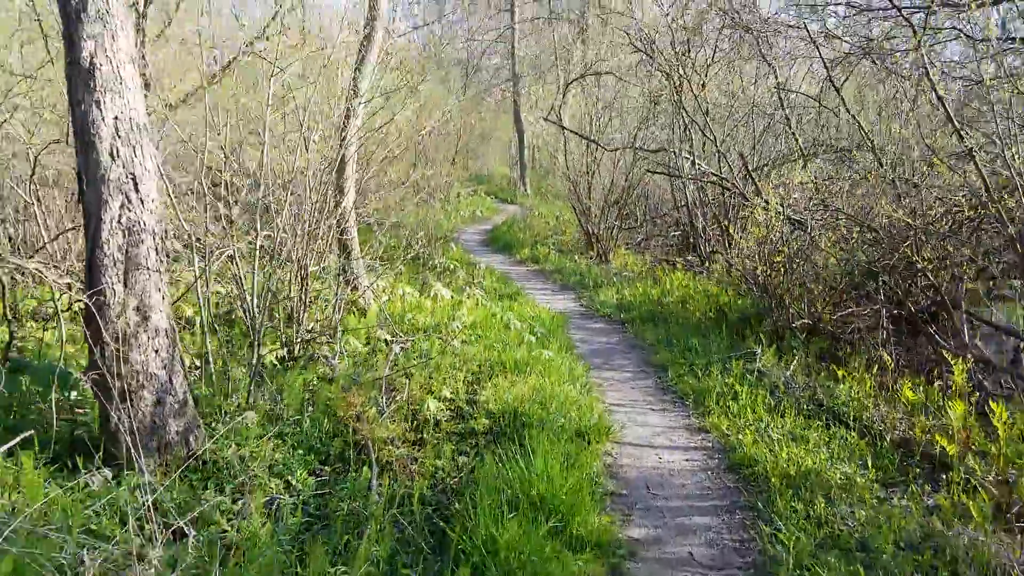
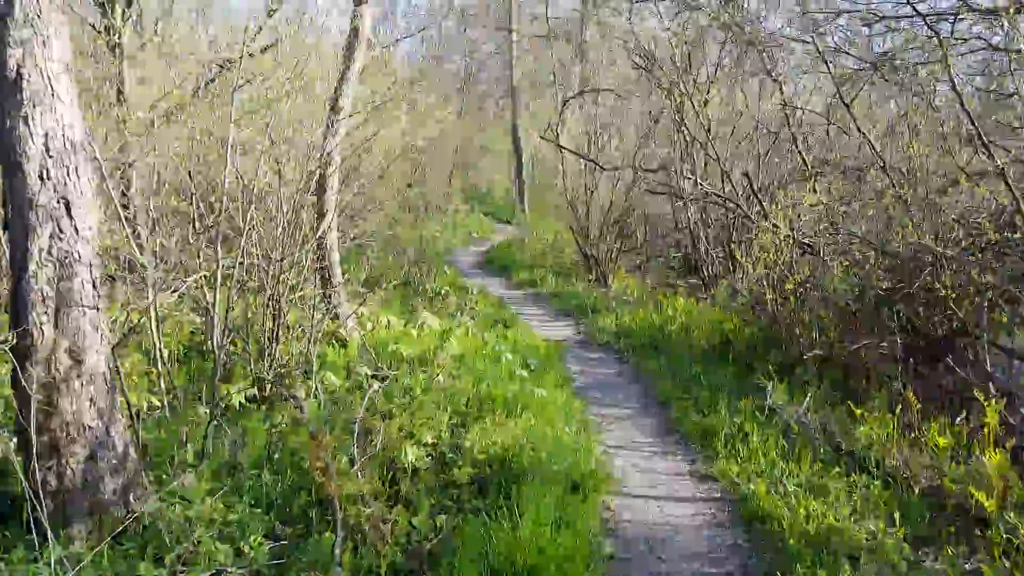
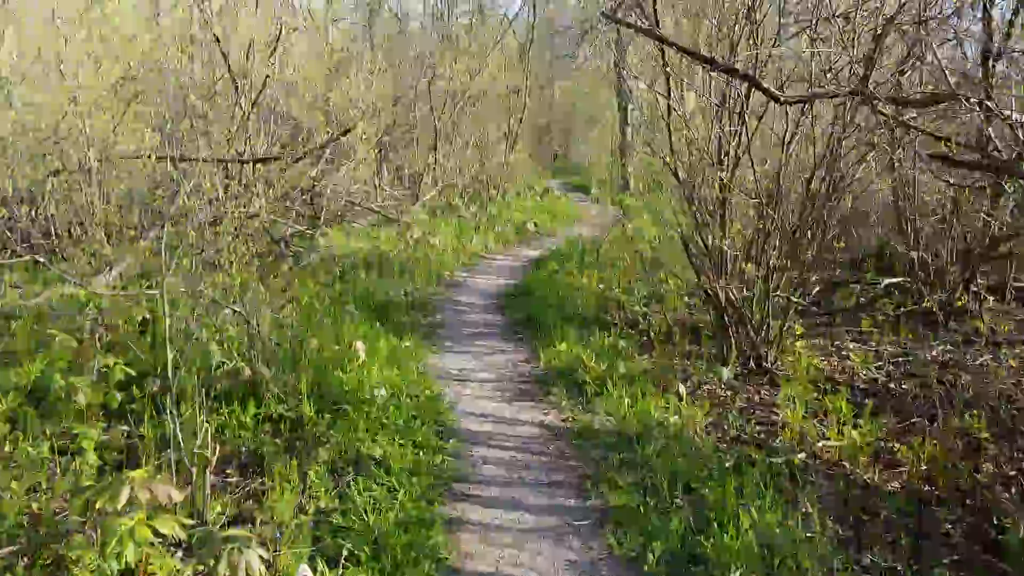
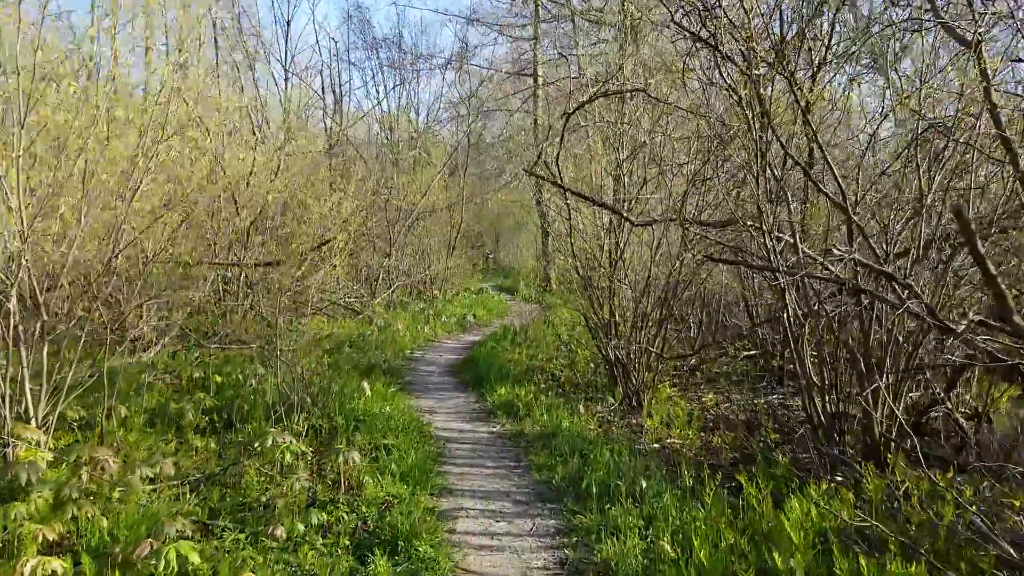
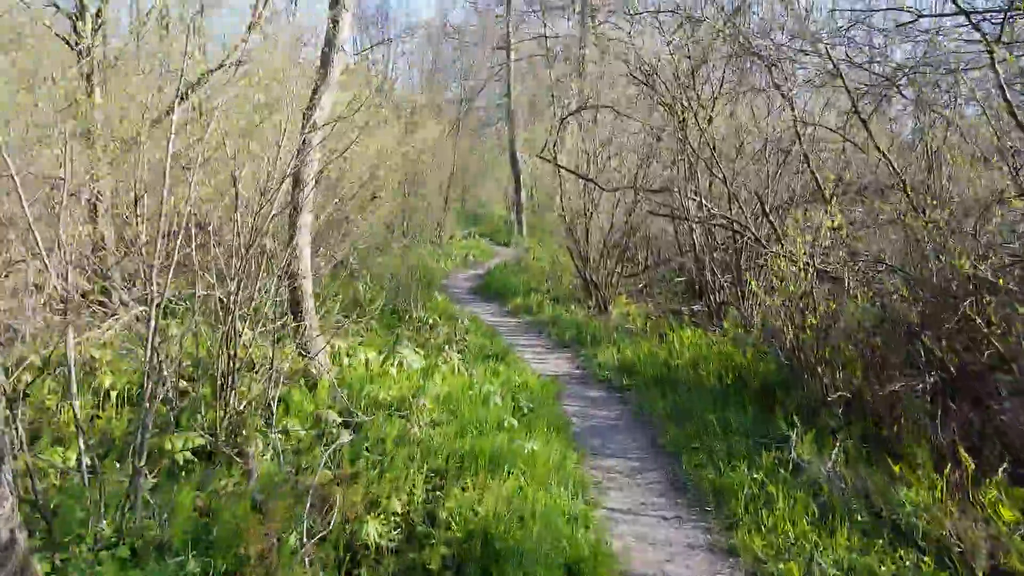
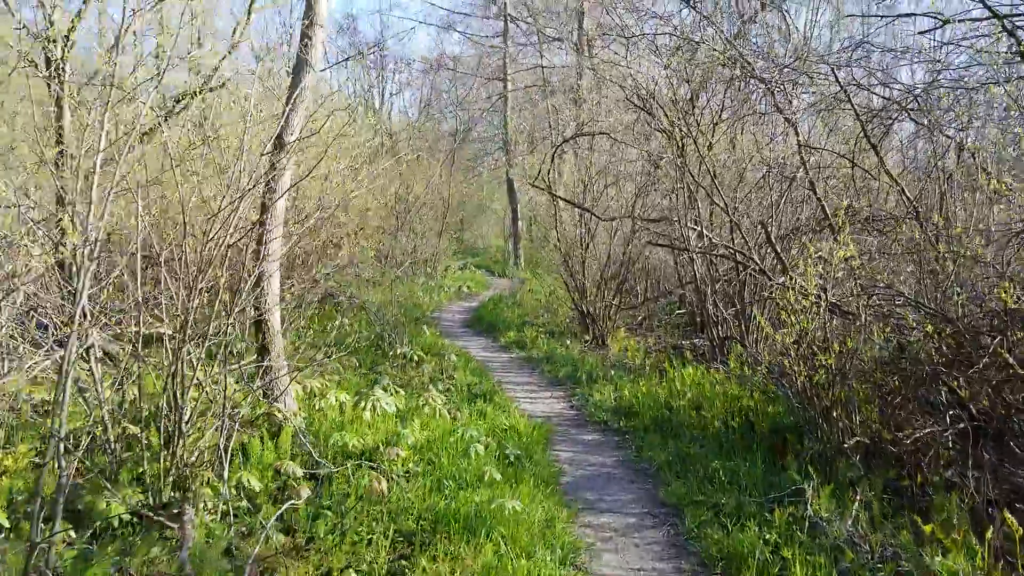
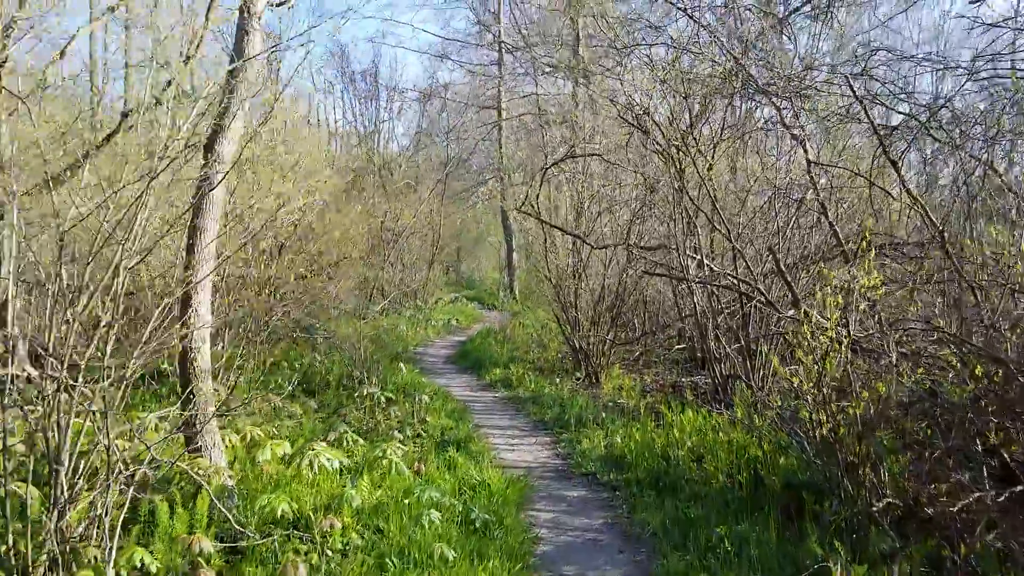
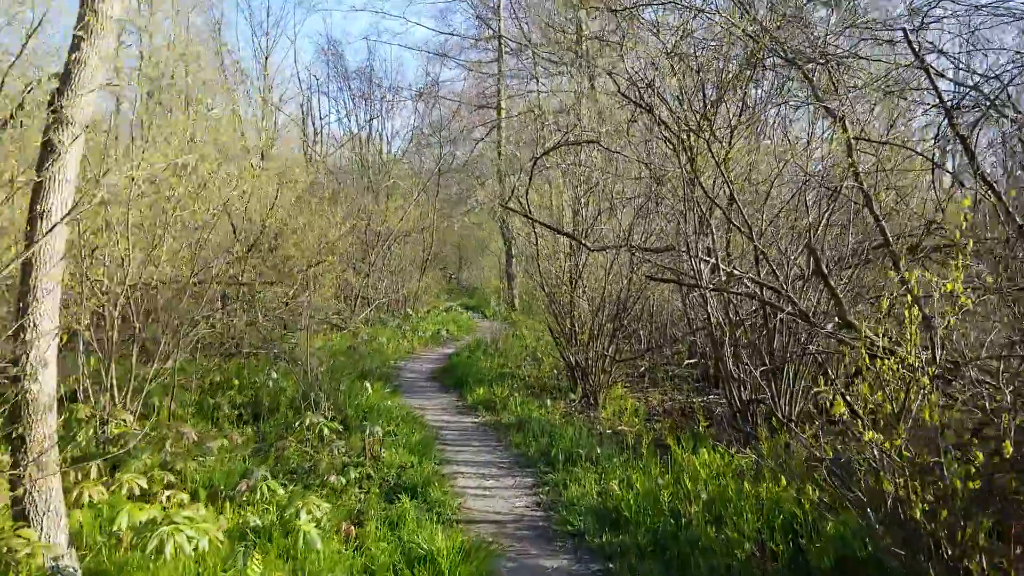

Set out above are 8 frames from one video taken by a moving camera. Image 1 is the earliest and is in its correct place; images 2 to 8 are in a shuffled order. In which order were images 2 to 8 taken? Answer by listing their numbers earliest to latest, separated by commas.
2, 5, 6, 7, 8, 4, 3
